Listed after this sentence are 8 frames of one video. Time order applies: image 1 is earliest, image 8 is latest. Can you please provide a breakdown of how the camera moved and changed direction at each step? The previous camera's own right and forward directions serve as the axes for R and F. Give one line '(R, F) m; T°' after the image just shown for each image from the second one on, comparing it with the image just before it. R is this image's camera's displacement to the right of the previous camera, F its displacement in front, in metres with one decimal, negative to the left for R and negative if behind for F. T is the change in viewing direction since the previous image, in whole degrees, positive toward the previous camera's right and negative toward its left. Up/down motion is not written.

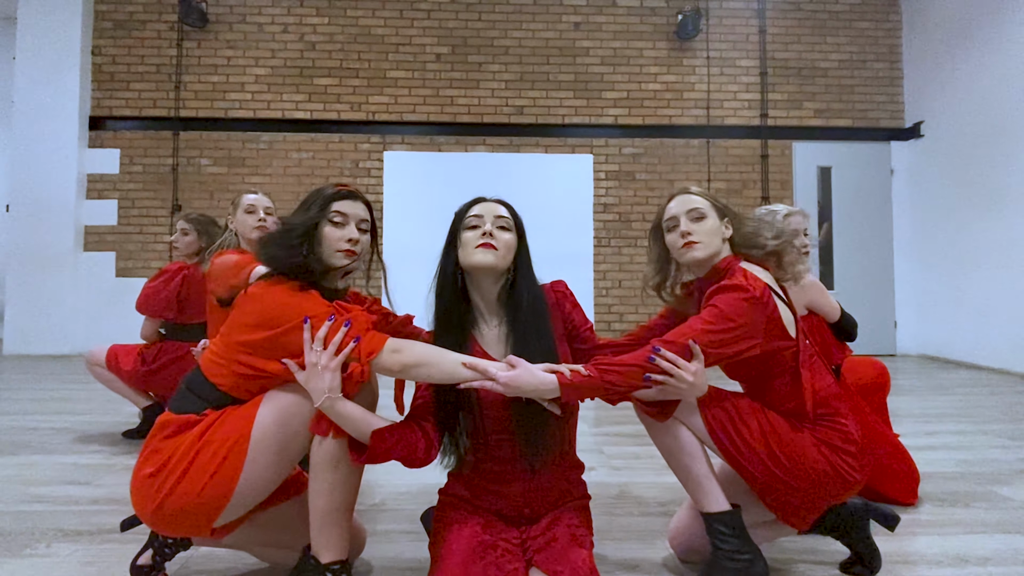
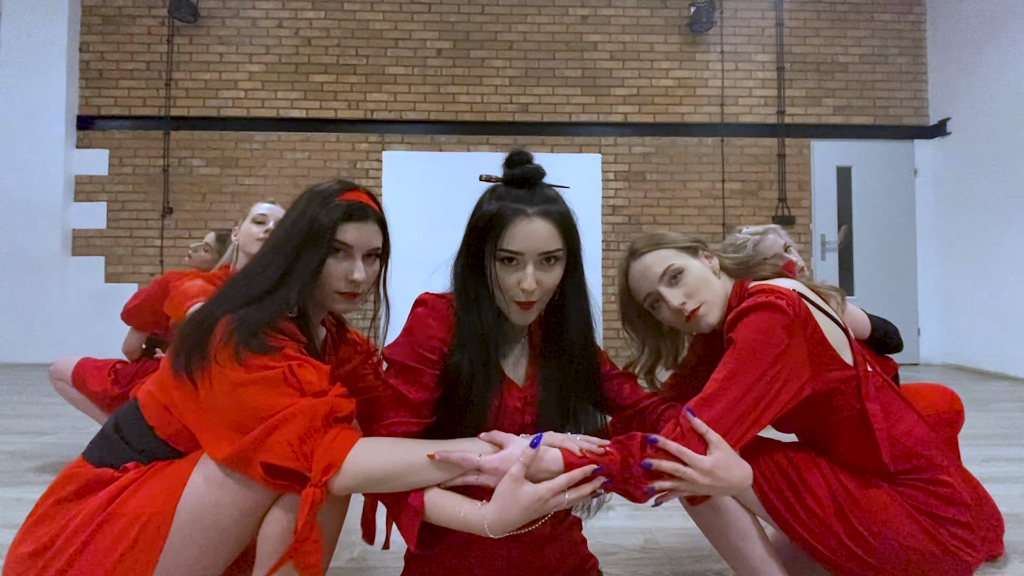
(0.0, +0.2) m; 0°
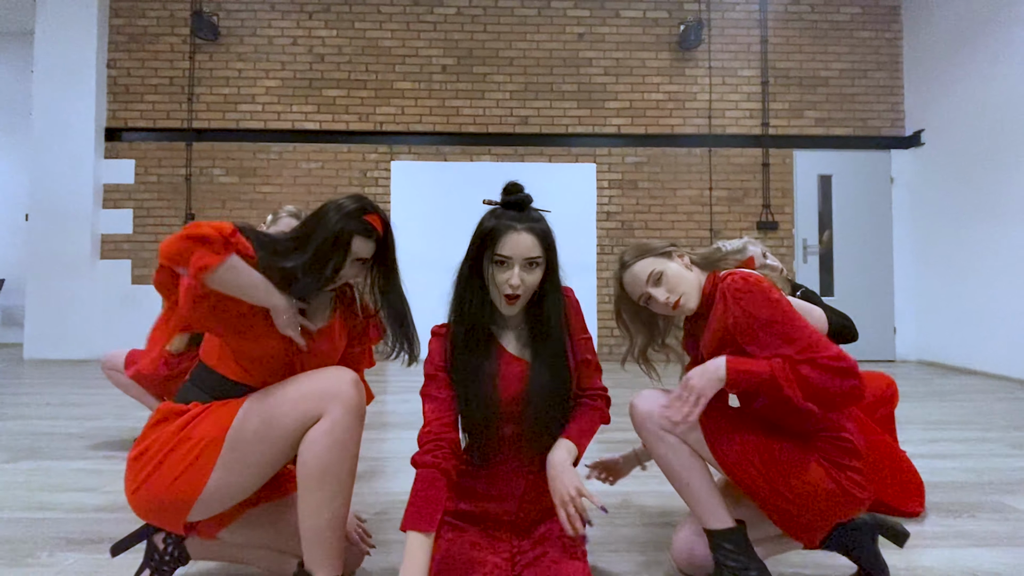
(0.0, -0.3) m; 0°
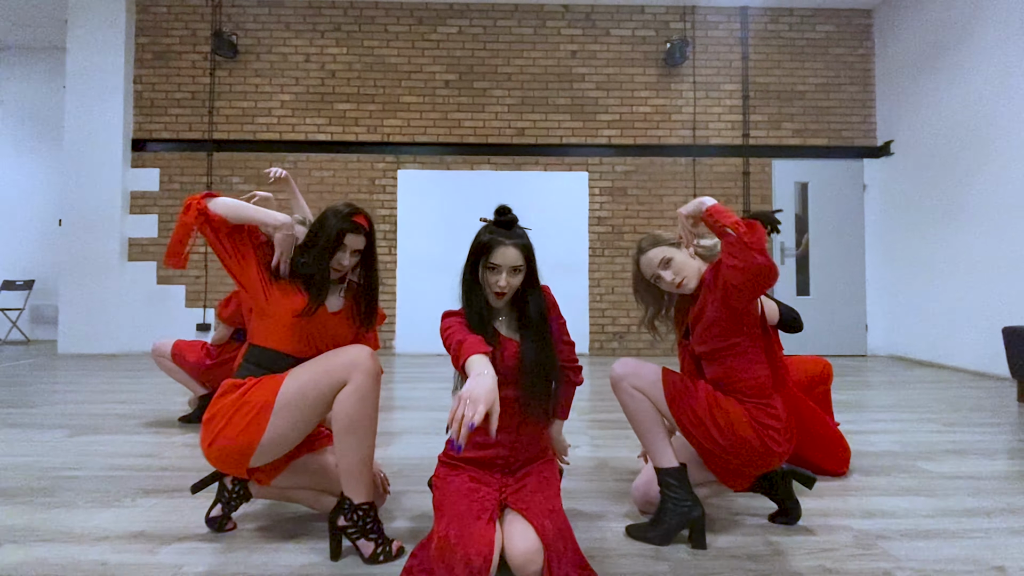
(0.0, -0.4) m; 0°
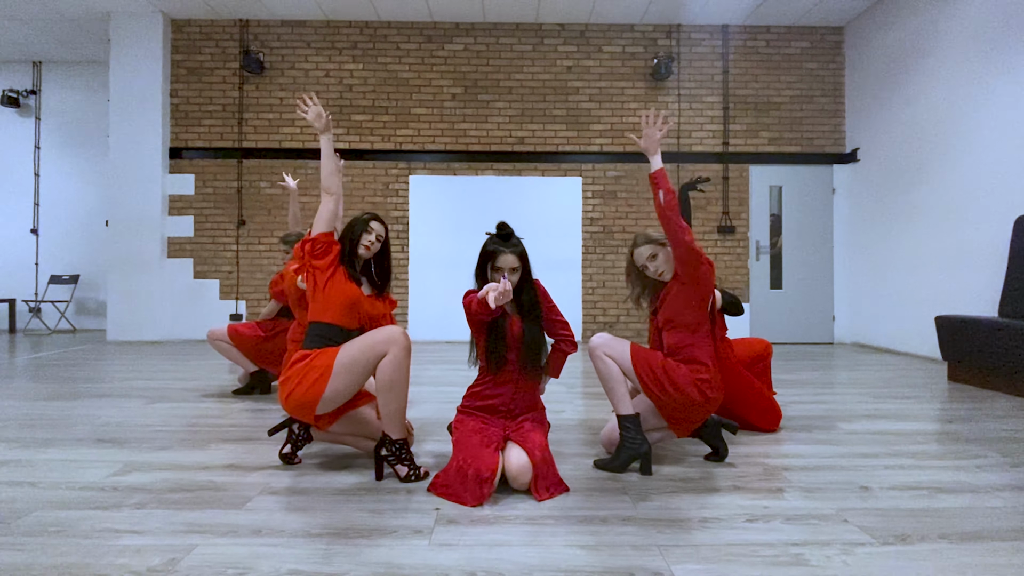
(0.0, -0.6) m; 0°
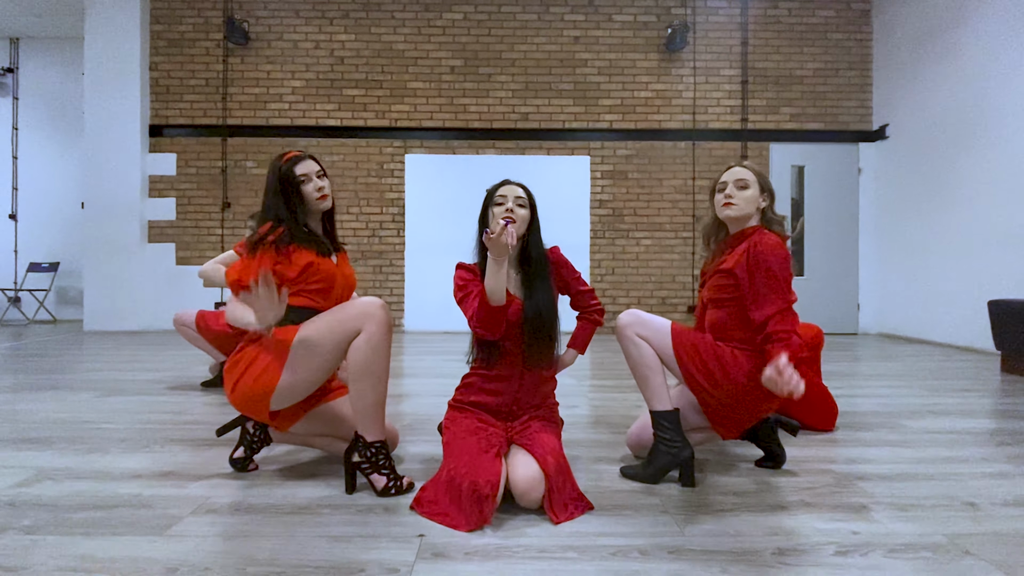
(0.0, +0.4) m; 0°
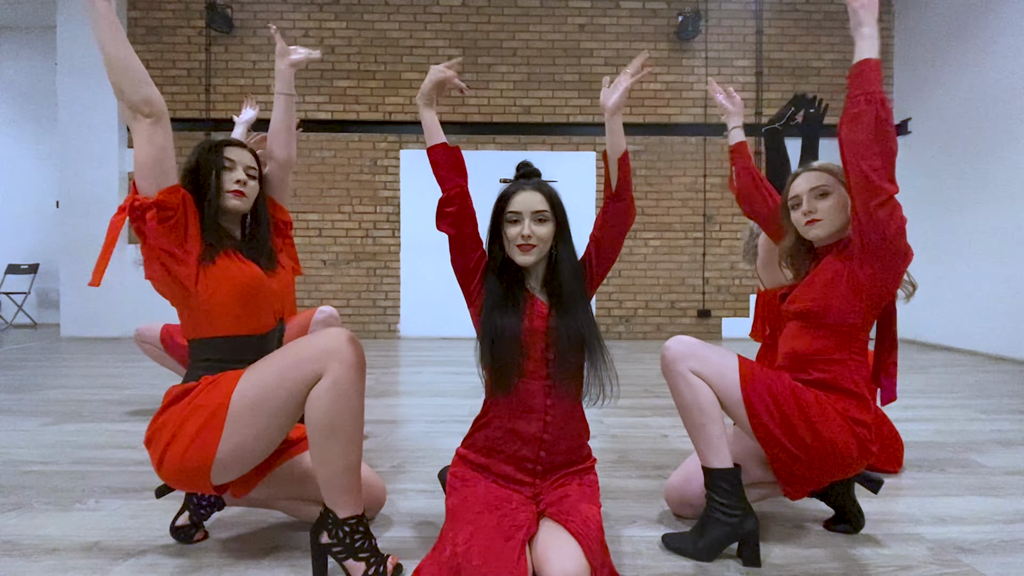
(0.0, +0.3) m; 0°
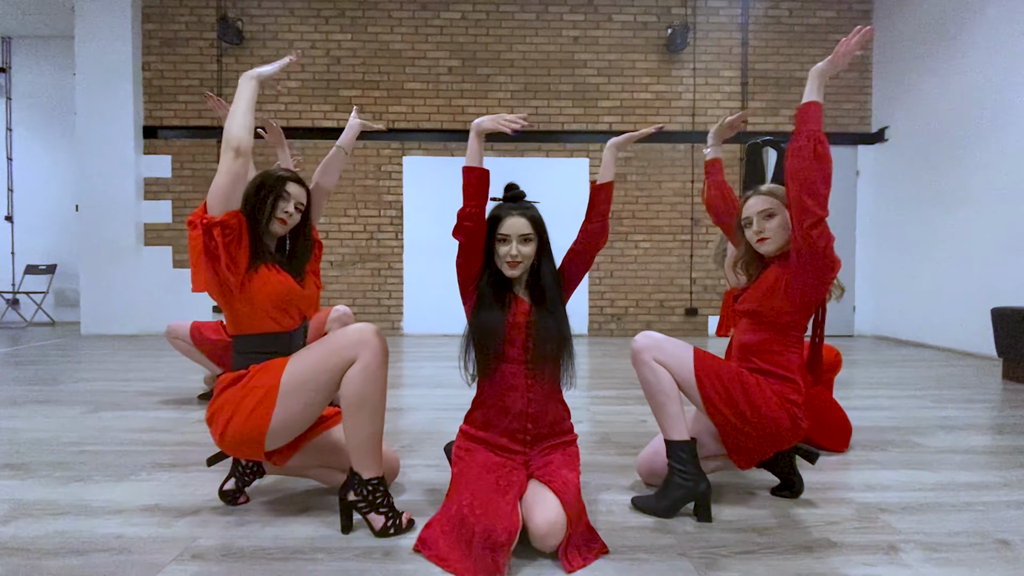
(0.0, -0.3) m; 0°
